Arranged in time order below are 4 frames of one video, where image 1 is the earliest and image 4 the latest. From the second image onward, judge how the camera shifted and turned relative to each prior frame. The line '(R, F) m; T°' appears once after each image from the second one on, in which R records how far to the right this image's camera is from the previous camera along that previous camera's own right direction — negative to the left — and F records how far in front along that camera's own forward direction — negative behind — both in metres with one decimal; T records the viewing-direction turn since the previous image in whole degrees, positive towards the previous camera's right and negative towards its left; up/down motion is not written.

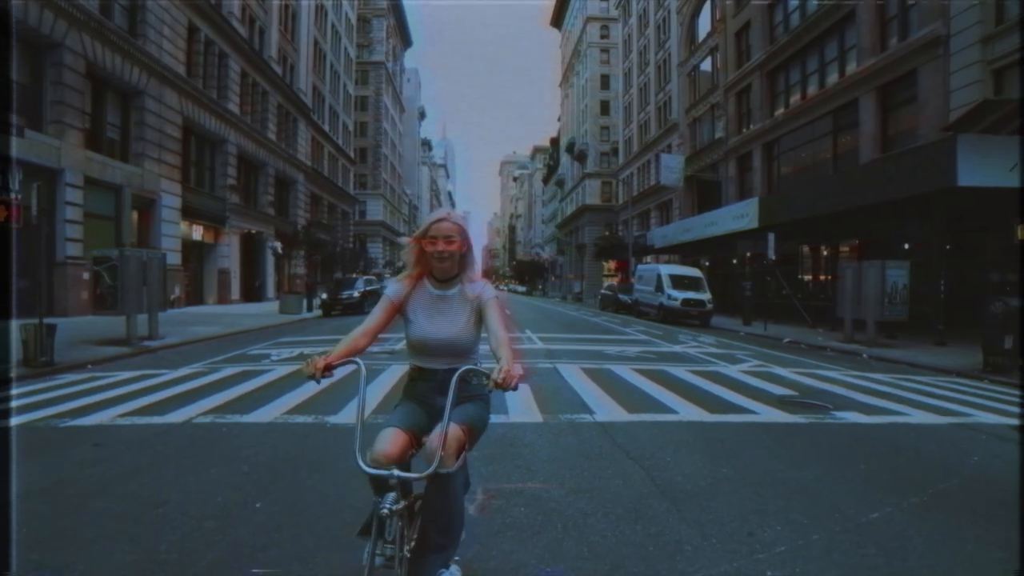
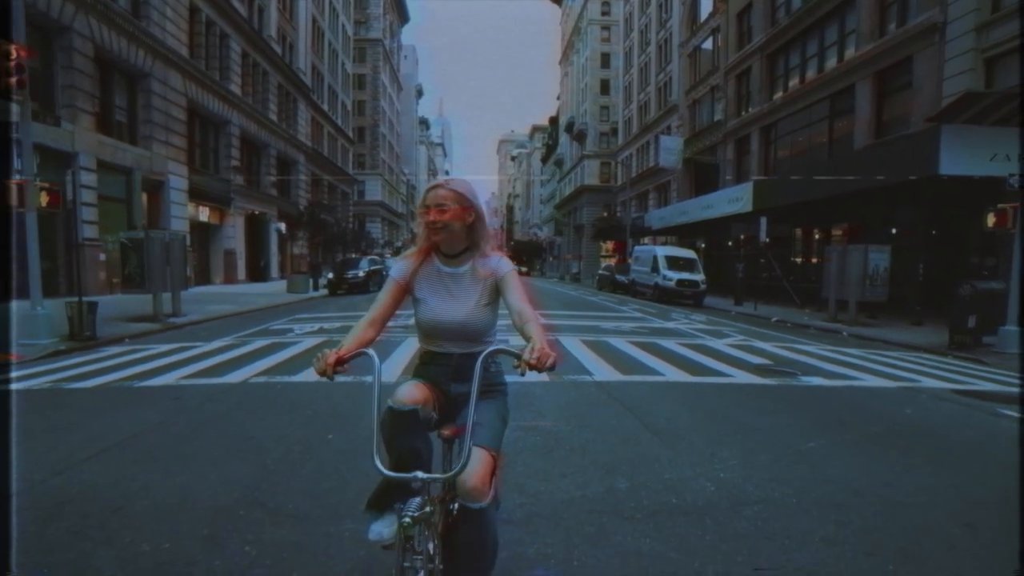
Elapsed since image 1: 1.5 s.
(-0.2, -1.1) m; 0°
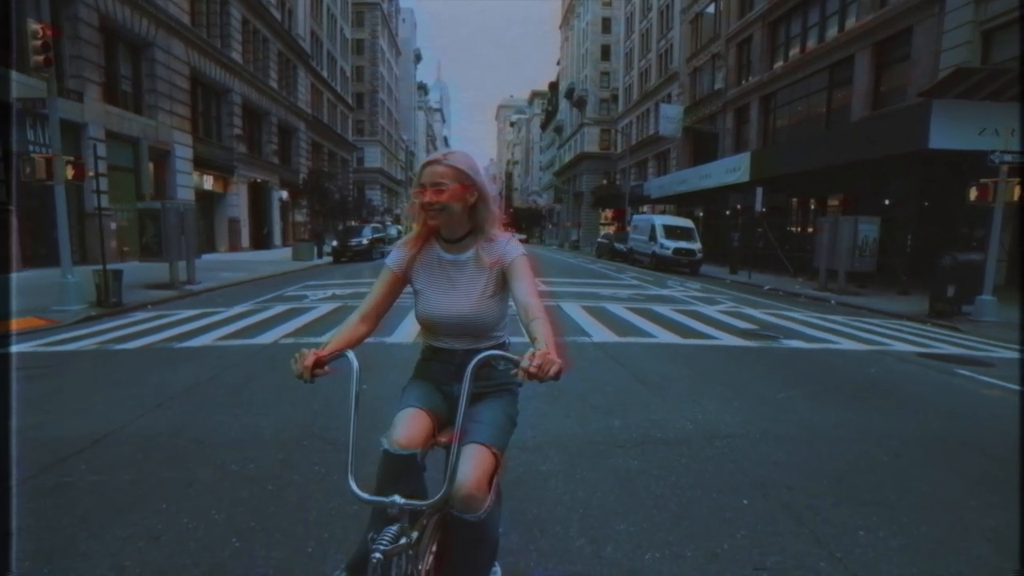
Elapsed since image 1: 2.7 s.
(-0.1, -0.8) m; 0°
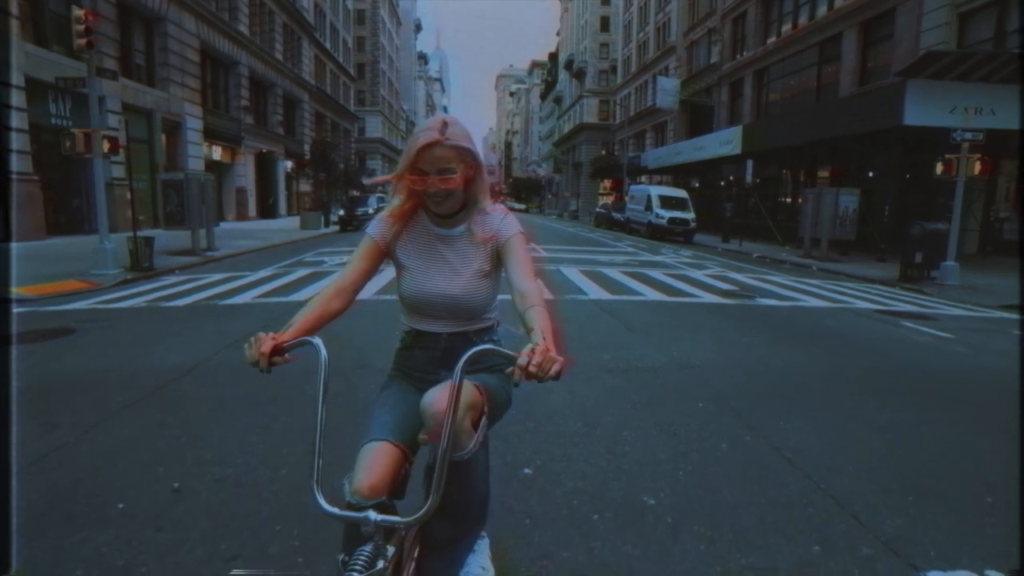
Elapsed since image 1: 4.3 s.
(-0.1, -1.2) m; 0°
